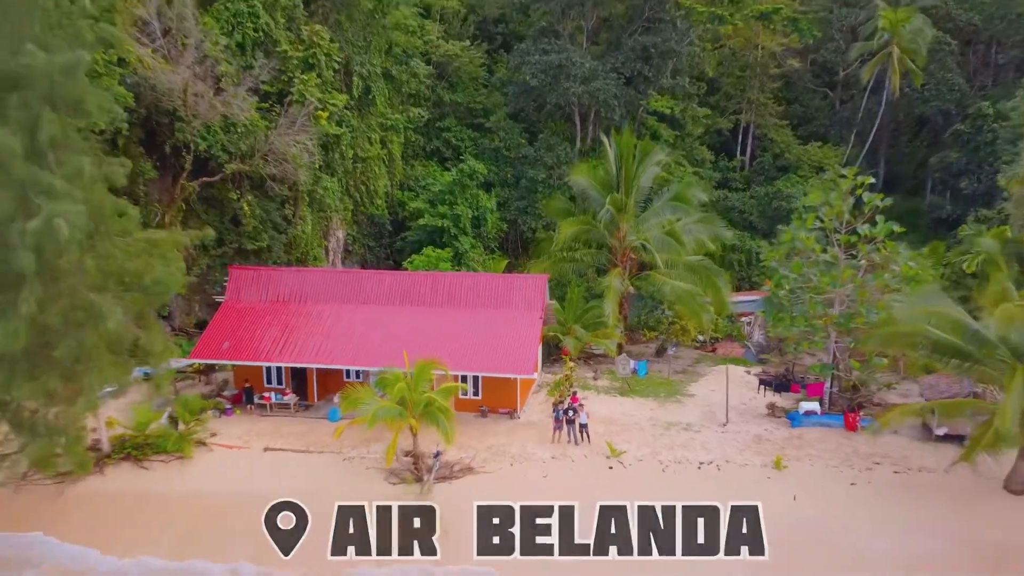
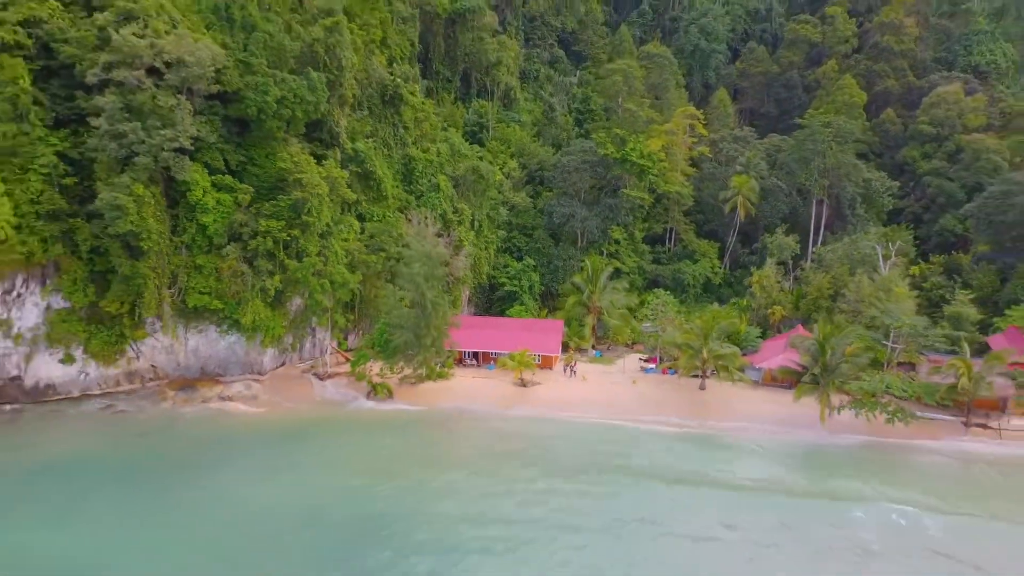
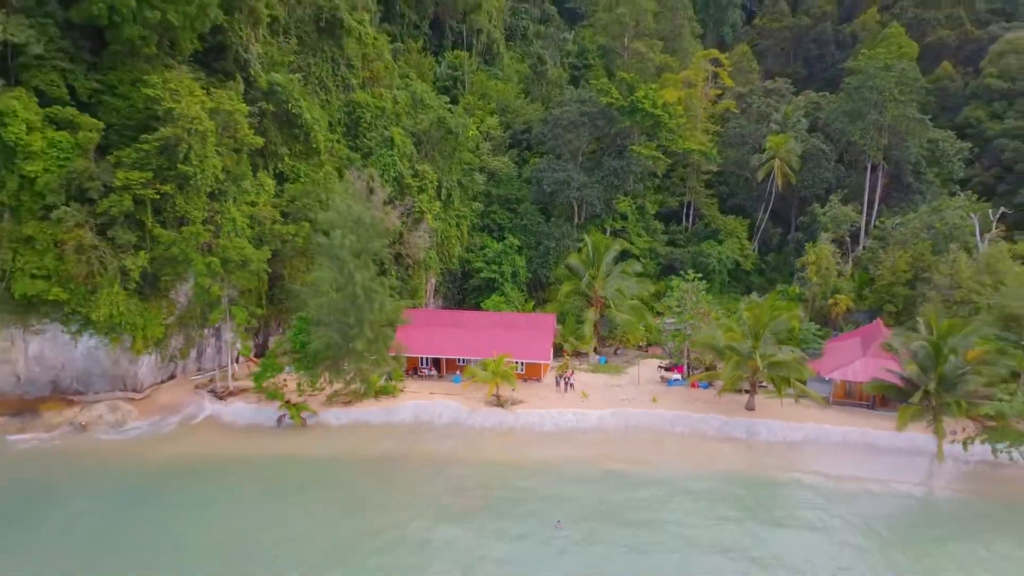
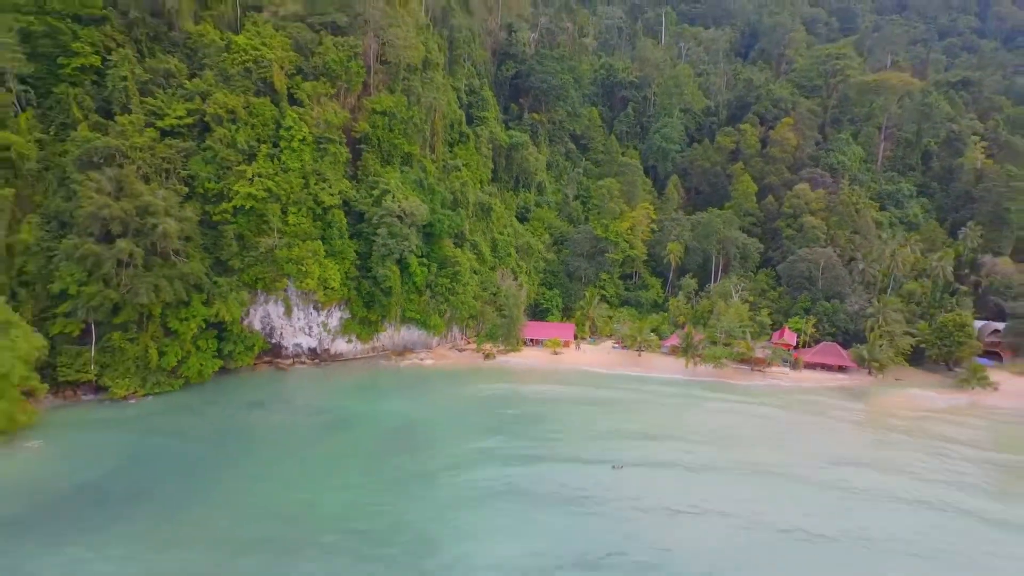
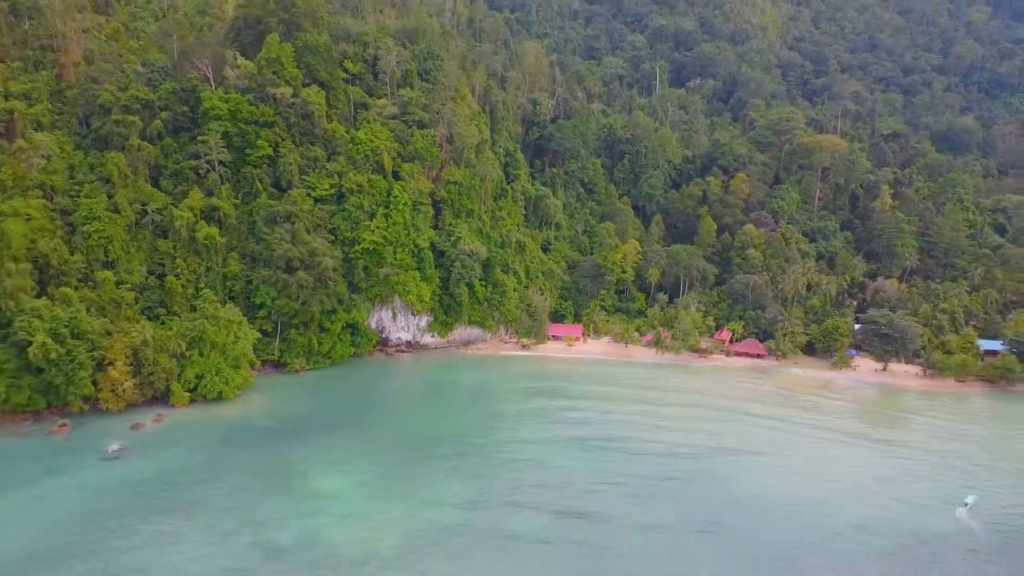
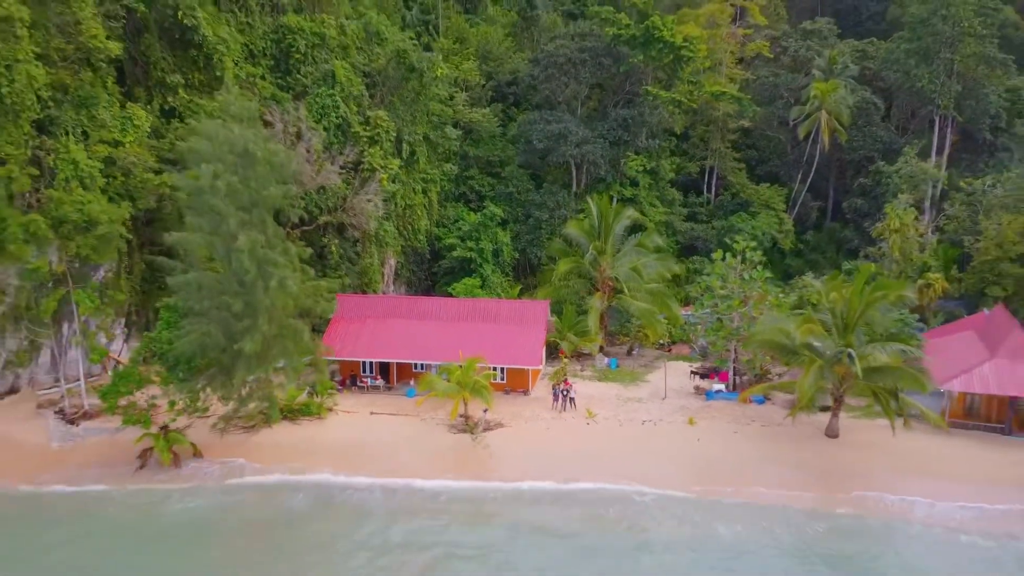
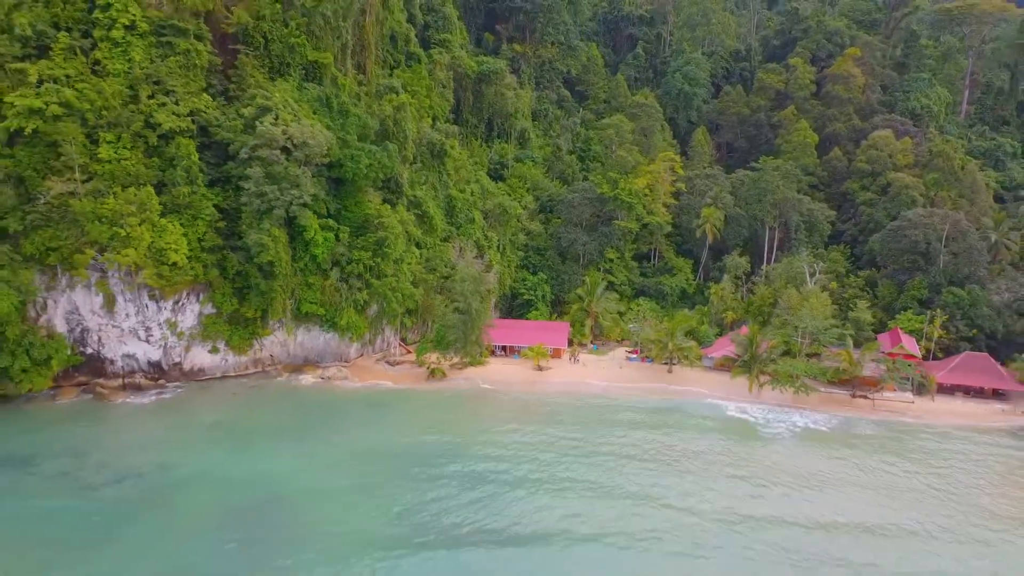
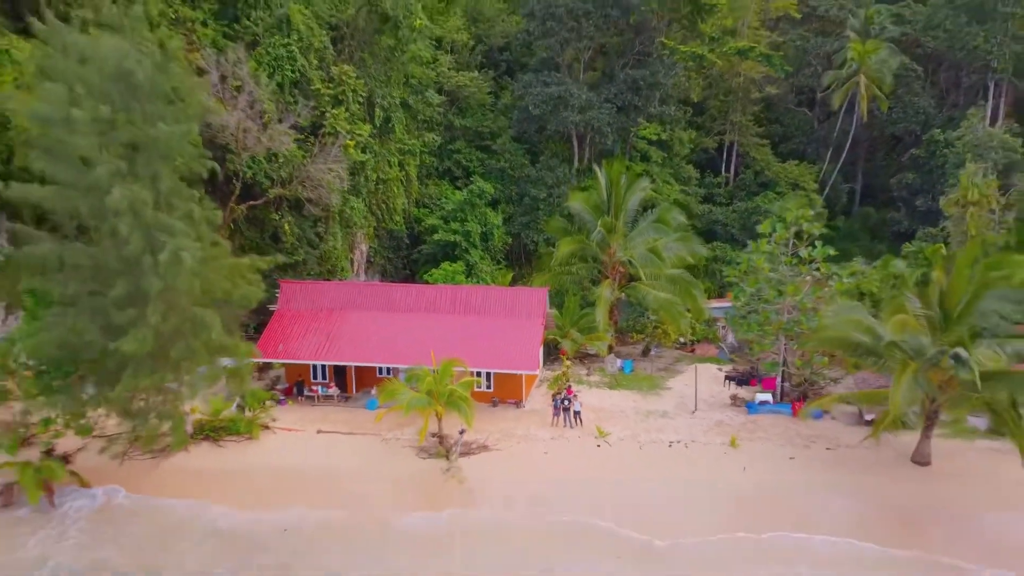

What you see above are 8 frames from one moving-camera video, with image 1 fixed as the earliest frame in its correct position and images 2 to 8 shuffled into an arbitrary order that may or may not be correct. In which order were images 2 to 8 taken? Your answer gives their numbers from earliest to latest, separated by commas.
8, 6, 3, 2, 7, 4, 5
